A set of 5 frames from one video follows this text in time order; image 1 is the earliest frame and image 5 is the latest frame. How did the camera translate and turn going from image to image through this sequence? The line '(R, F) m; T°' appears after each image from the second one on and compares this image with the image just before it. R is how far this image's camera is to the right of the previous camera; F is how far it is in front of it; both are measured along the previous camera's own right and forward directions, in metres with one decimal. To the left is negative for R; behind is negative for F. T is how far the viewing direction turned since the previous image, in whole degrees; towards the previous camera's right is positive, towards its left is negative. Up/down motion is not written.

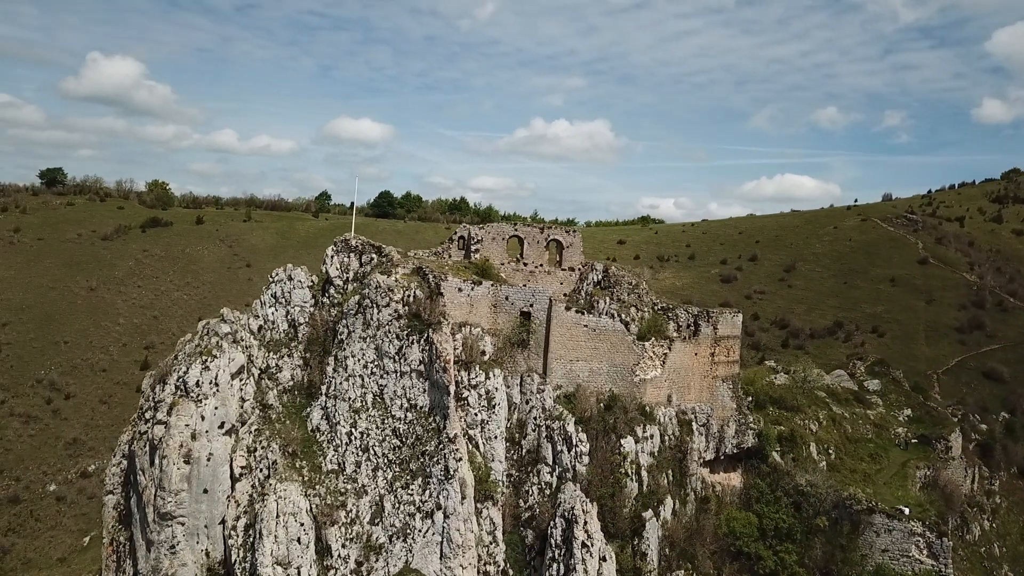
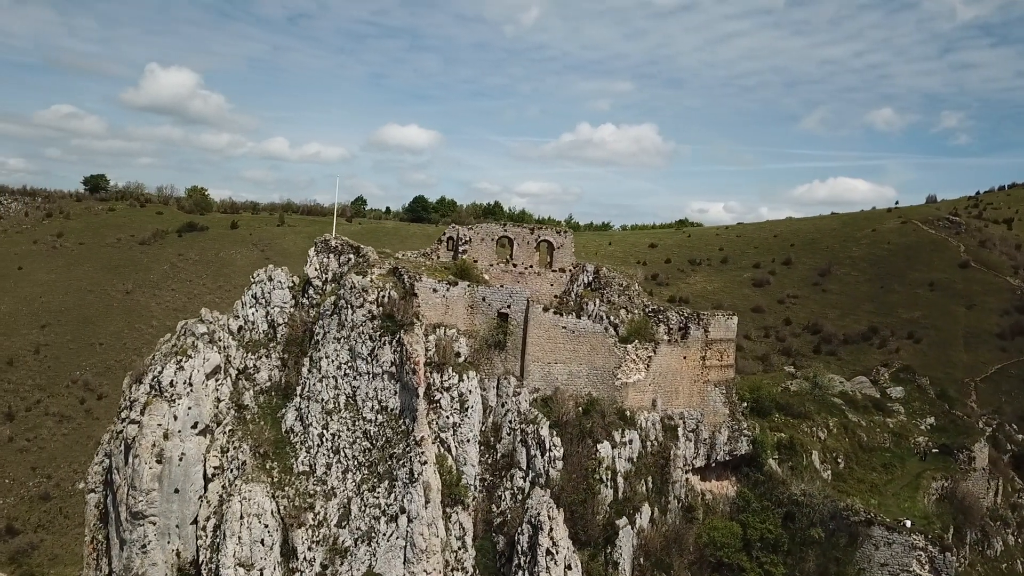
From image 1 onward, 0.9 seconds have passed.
(+1.9, +0.5) m; -3°
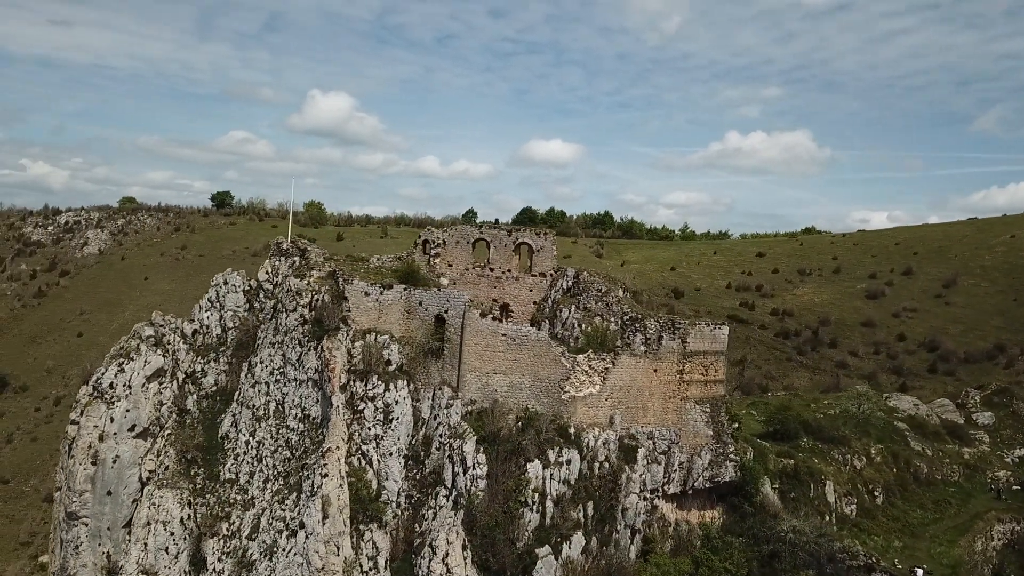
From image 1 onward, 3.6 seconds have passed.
(+5.2, +2.1) m; -10°
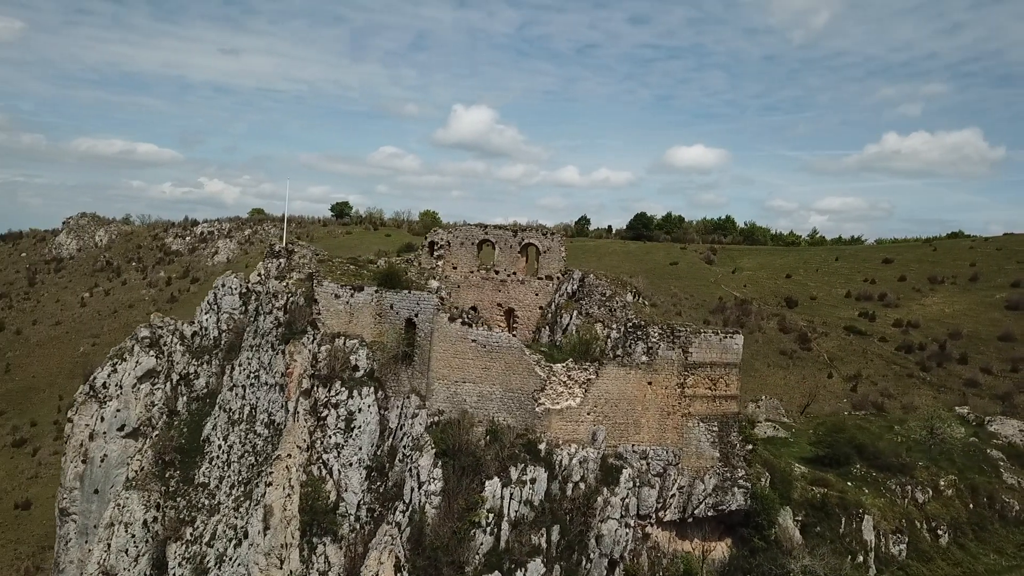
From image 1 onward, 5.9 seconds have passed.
(+3.9, +1.8) m; -10°
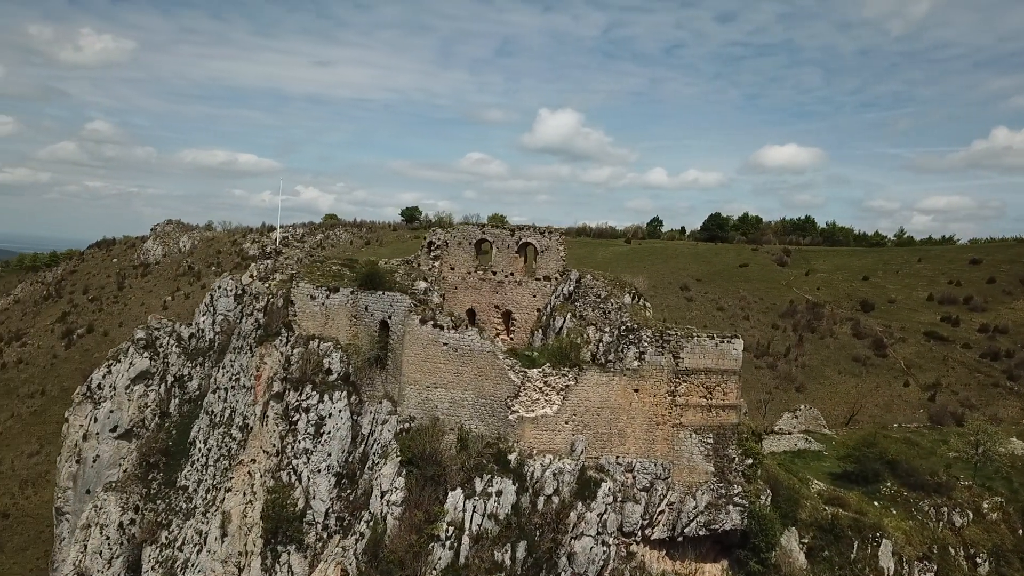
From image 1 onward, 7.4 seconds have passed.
(+2.5, +1.1) m; -6°
